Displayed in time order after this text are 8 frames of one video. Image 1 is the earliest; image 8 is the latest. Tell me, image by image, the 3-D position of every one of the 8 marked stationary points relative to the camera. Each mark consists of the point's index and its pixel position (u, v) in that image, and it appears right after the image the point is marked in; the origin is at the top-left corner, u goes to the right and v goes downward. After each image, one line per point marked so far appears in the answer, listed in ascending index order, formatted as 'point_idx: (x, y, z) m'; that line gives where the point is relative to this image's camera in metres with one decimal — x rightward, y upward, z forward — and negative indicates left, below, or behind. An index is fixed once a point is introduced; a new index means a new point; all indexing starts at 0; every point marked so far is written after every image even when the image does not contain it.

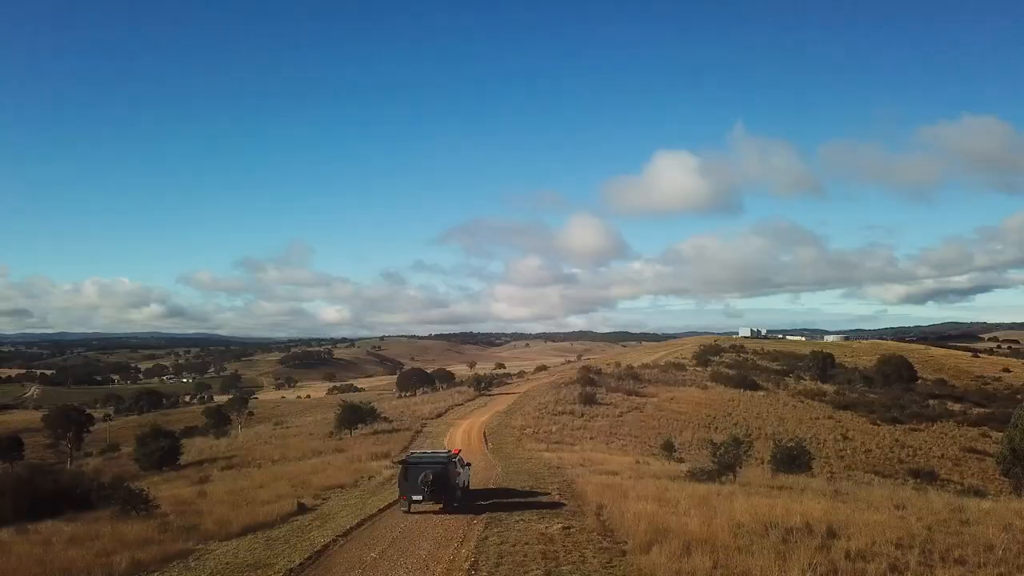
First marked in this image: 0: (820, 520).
0: (+7.6, -5.8, +16.0) m
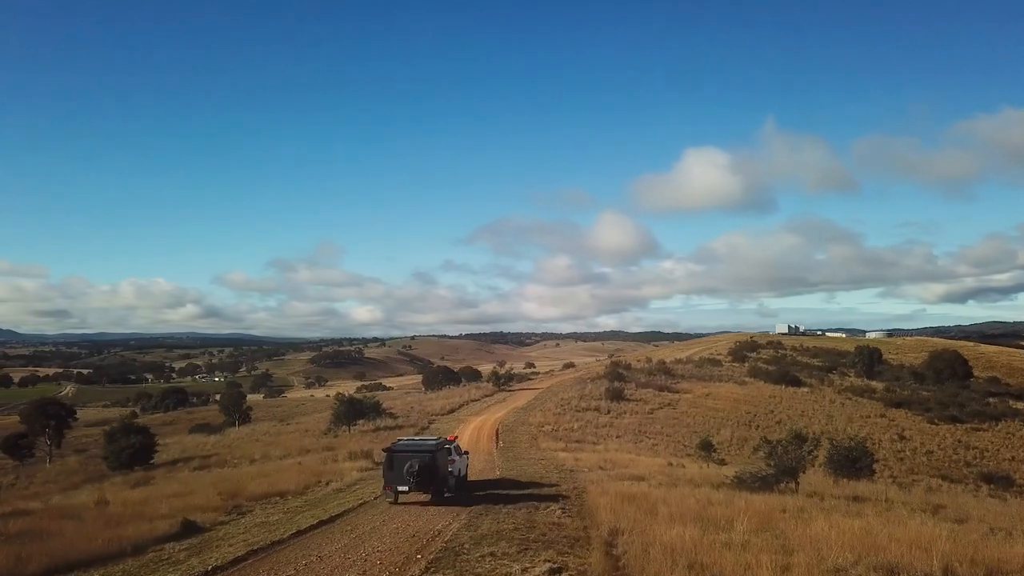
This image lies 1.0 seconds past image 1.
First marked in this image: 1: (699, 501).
0: (+7.0, -4.3, +10.2) m
1: (+4.7, -5.4, +16.4) m
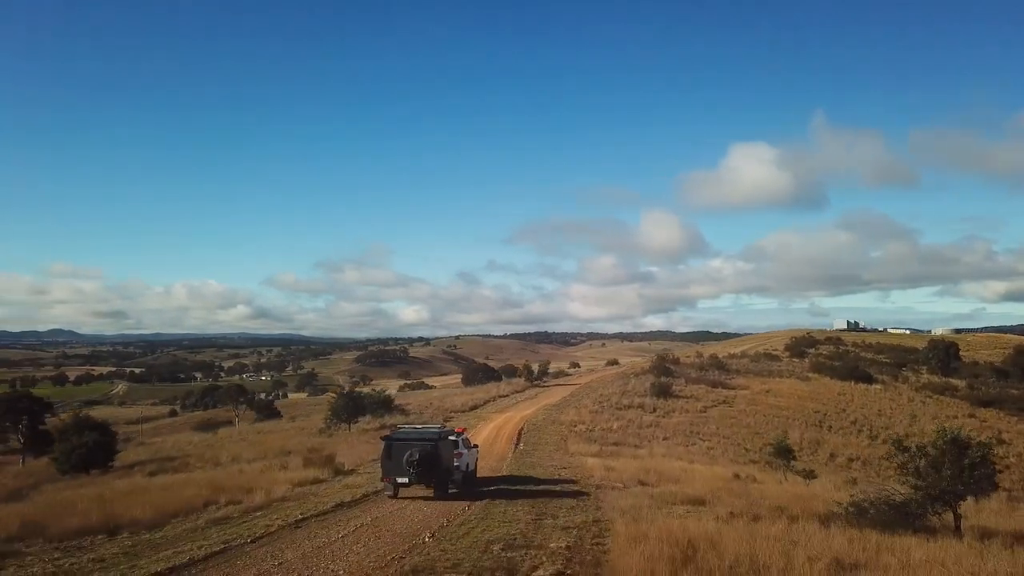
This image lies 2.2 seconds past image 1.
0: (+6.1, -2.7, +2.7) m
1: (+4.2, -3.8, +9.0) m
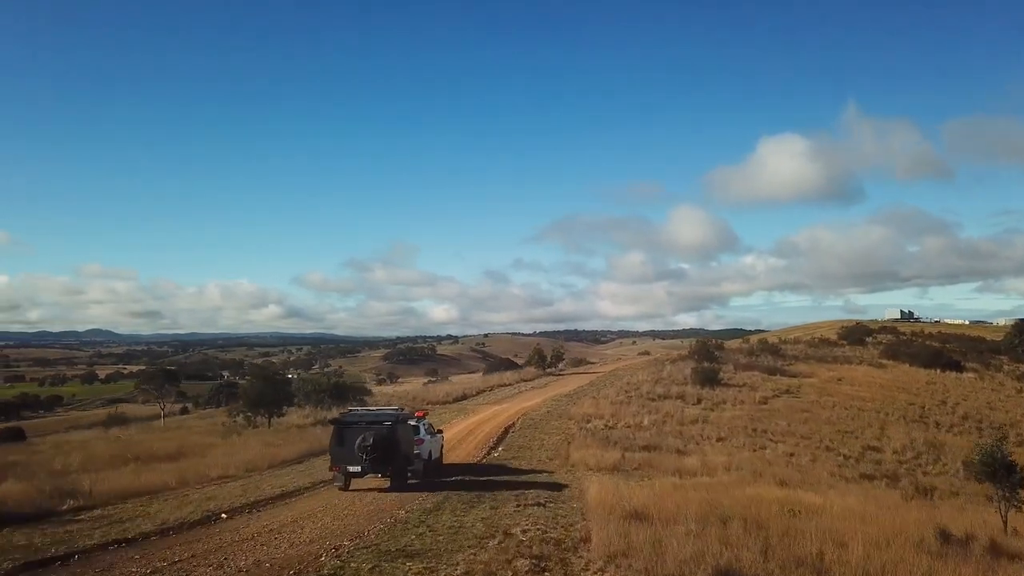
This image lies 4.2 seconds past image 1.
0: (+3.7, 0.0, -9.5) m
1: (+2.2, -1.0, -3.1) m
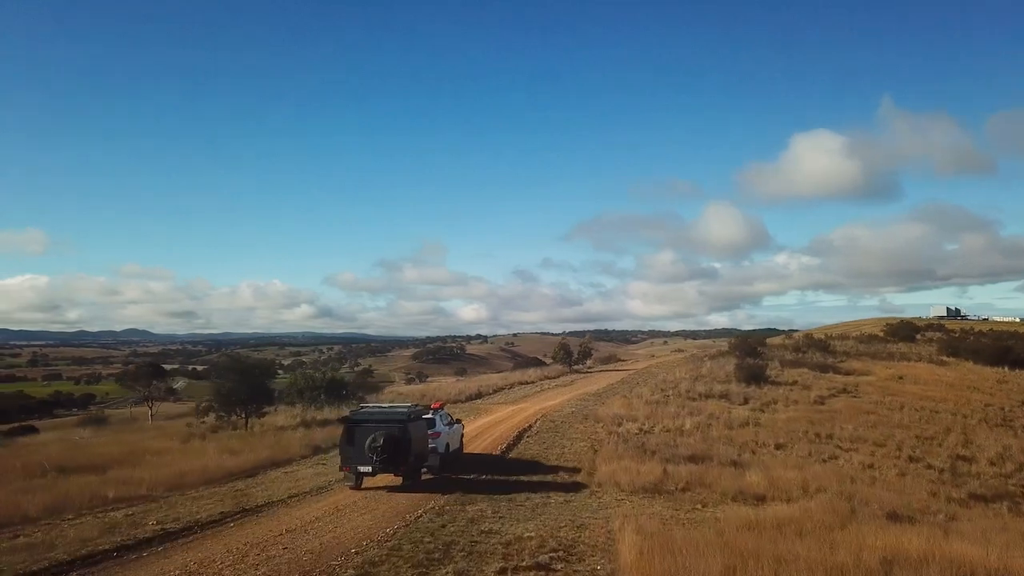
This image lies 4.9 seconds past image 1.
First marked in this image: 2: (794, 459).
0: (+2.6, +0.8, -13.9) m
1: (+1.4, -0.3, -7.4) m
2: (+8.6, -5.2, +19.8) m
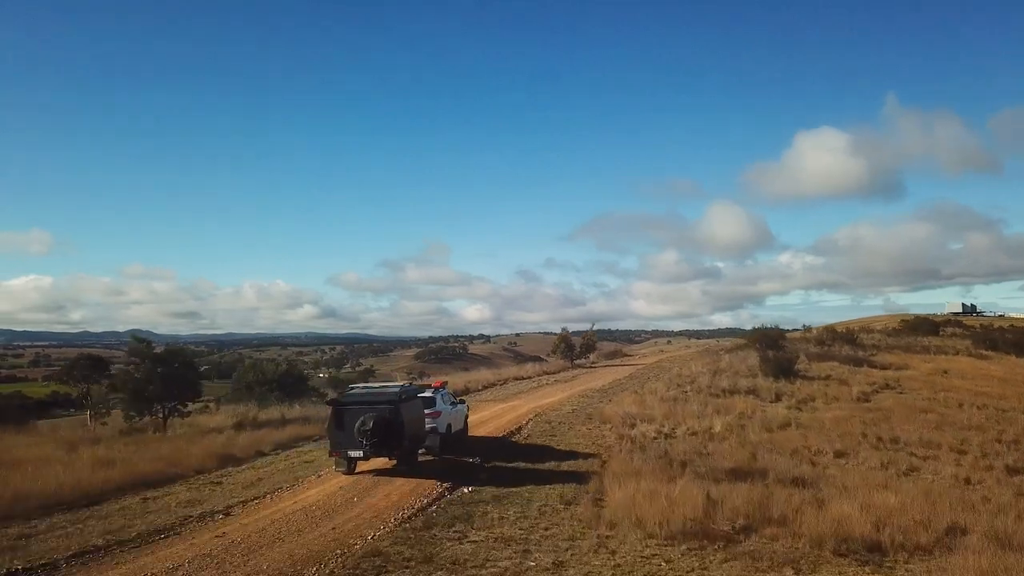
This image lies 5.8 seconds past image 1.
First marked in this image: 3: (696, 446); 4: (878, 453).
0: (+2.0, +1.8, -18.9) m
1: (+0.7, +0.8, -12.5) m
2: (+8.2, -4.2, +14.7) m
3: (+4.7, -4.0, +16.4) m
4: (+10.3, -4.7, +18.1) m
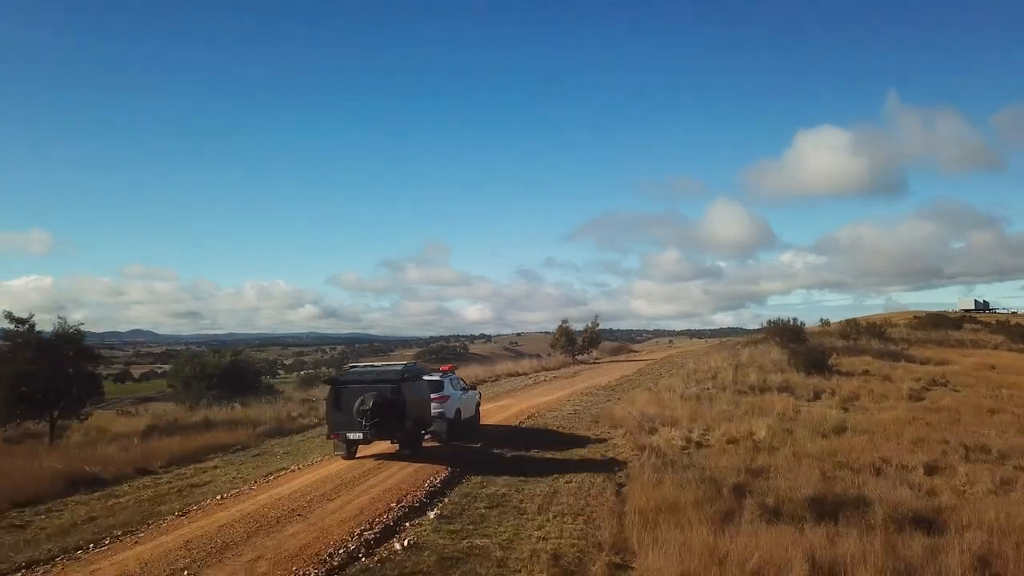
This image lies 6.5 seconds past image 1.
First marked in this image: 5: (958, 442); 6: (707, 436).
0: (+1.5, +2.6, -23.3) m
1: (+0.3, +1.6, -16.9) m
2: (+7.8, -3.4, +10.3) m
3: (+4.3, -3.2, +12.0) m
4: (+9.9, -3.8, +13.6) m
5: (+11.8, -4.1, +16.9) m
6: (+4.5, -3.4, +14.9) m
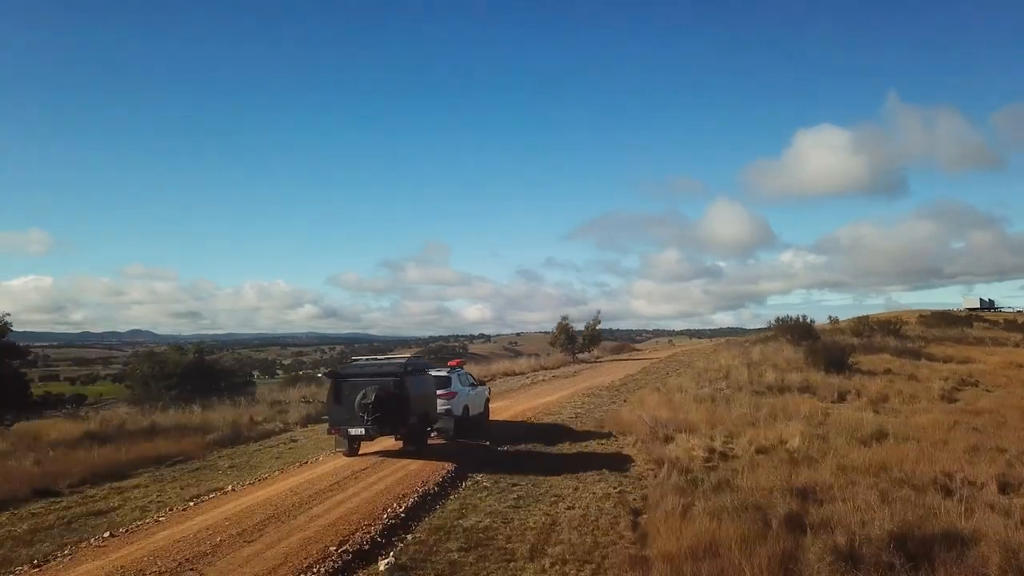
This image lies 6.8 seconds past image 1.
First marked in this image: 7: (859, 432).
0: (+1.3, +3.0, -25.5) m
1: (+0.1, +1.9, -19.0) m
2: (+7.6, -3.1, +8.1) m
3: (+4.1, -2.9, +9.8) m
4: (+9.8, -3.5, +11.5) m
5: (+11.6, -3.7, +14.7) m
6: (+4.3, -3.1, +12.7) m
7: (+8.4, -3.5, +15.5) m
